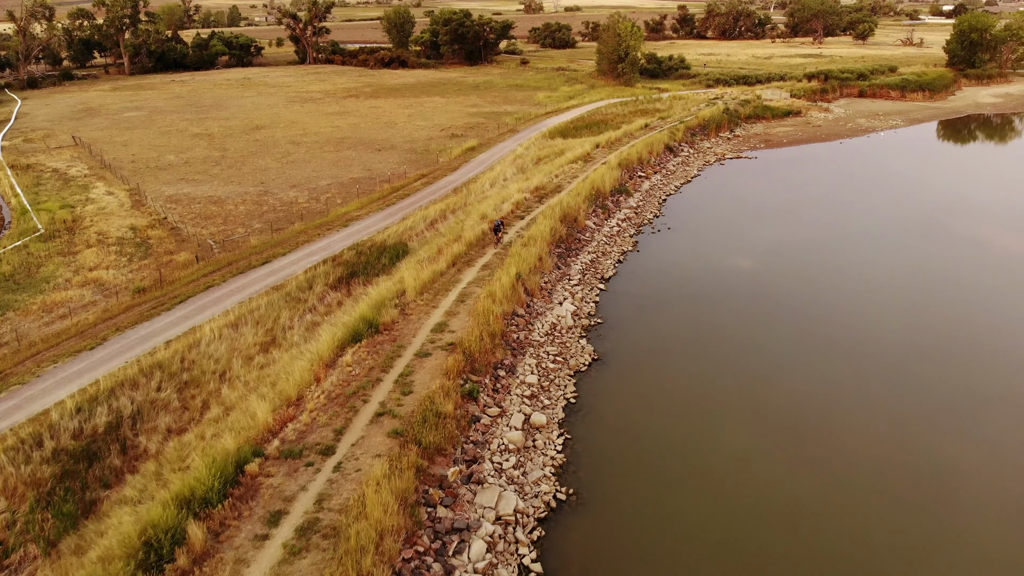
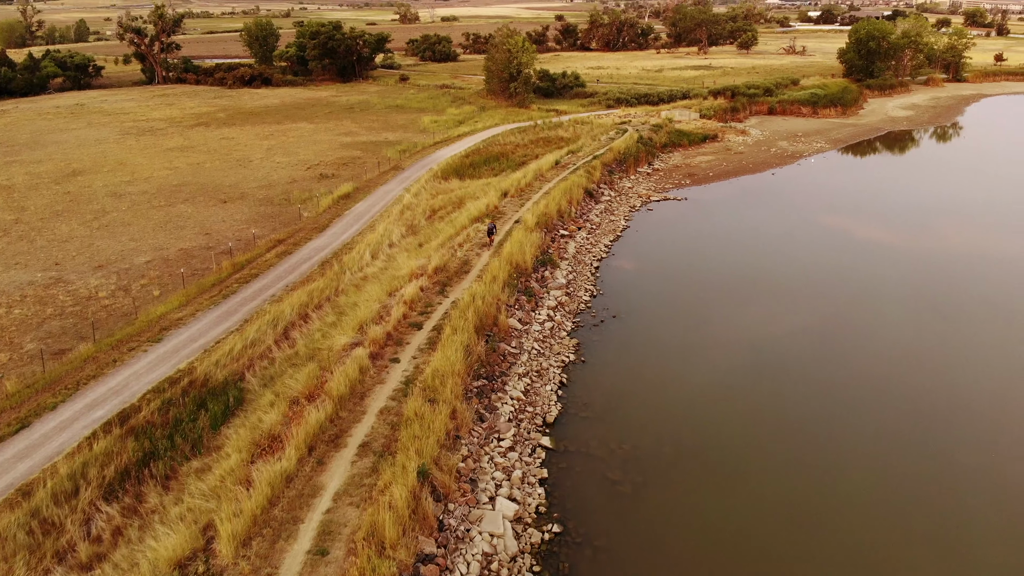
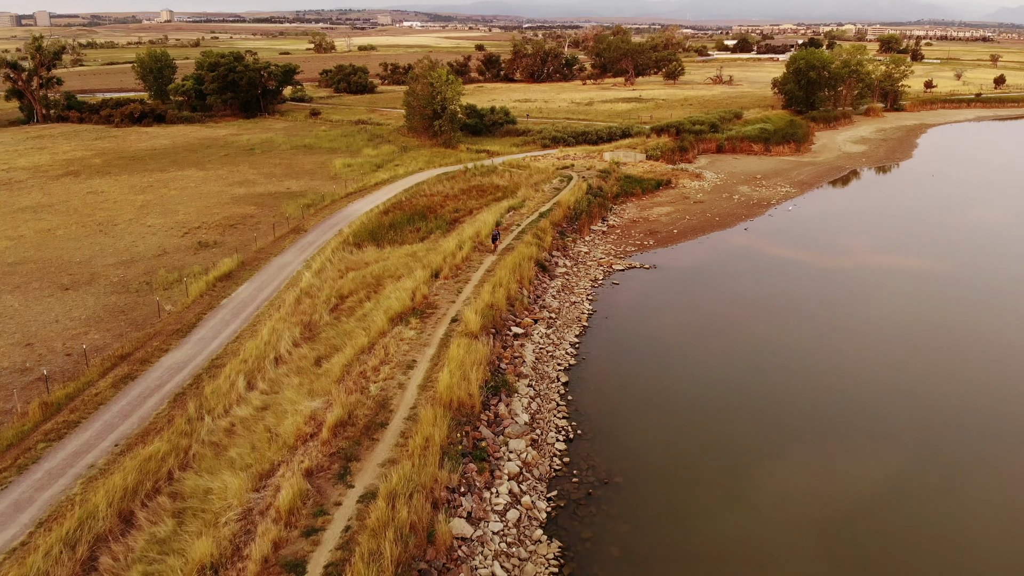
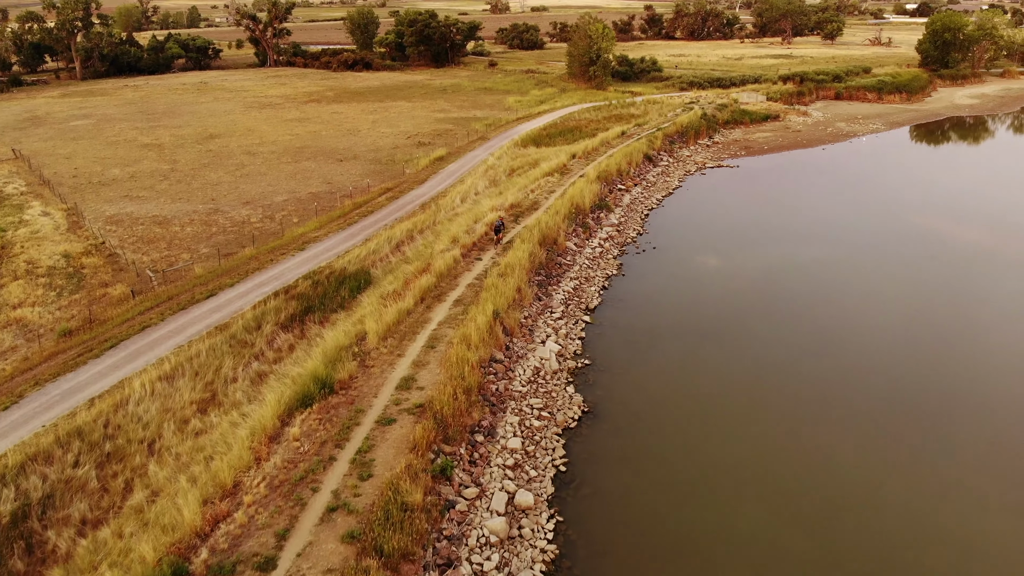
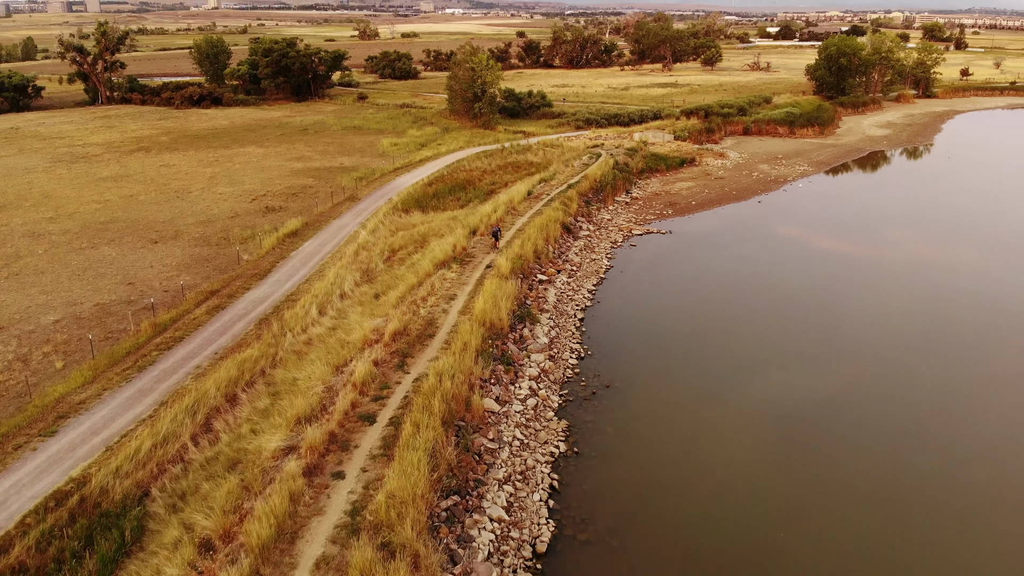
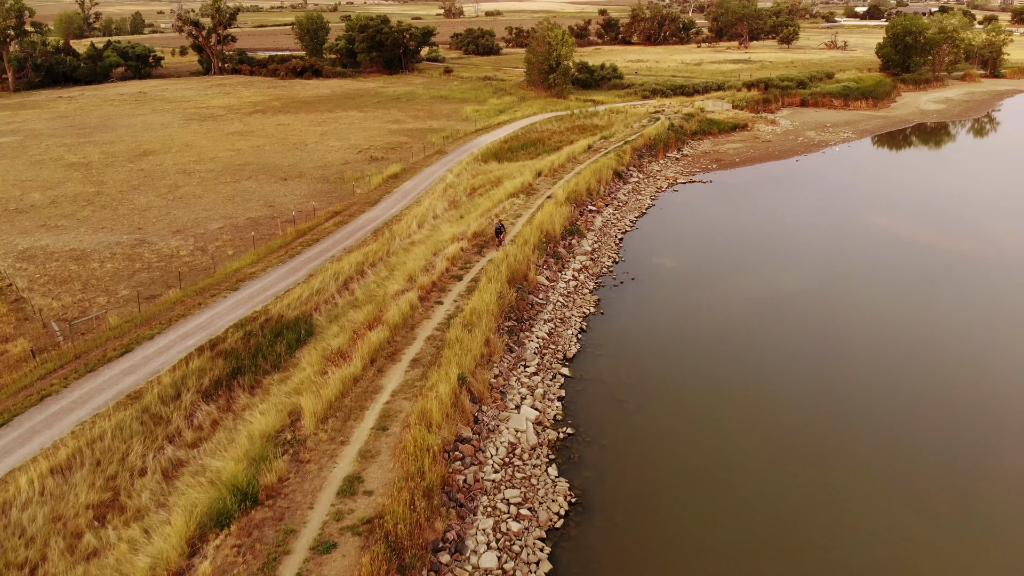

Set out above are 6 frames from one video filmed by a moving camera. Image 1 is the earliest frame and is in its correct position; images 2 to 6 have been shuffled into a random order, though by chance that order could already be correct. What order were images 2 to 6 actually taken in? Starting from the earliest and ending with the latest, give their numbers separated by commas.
4, 6, 2, 5, 3
